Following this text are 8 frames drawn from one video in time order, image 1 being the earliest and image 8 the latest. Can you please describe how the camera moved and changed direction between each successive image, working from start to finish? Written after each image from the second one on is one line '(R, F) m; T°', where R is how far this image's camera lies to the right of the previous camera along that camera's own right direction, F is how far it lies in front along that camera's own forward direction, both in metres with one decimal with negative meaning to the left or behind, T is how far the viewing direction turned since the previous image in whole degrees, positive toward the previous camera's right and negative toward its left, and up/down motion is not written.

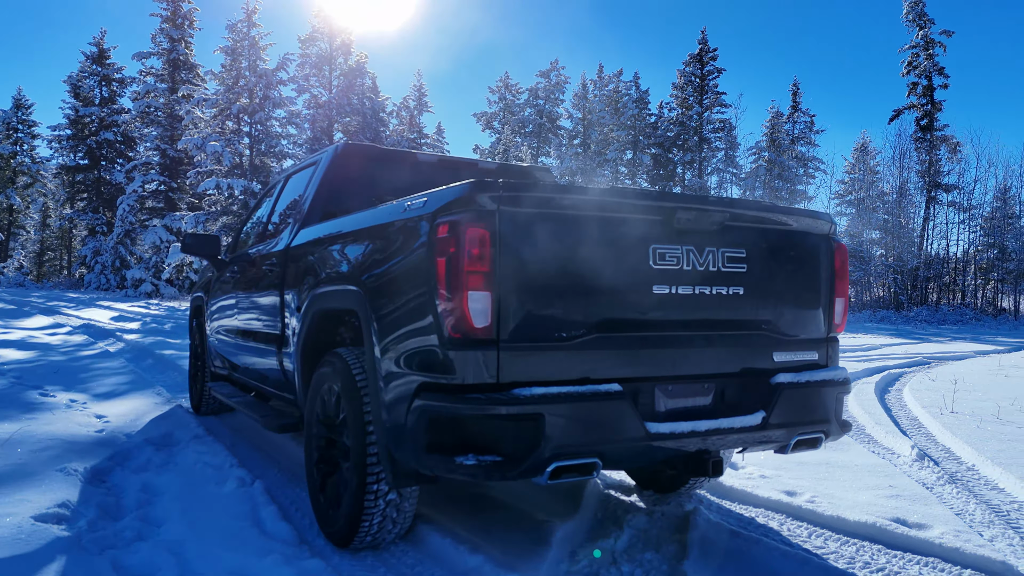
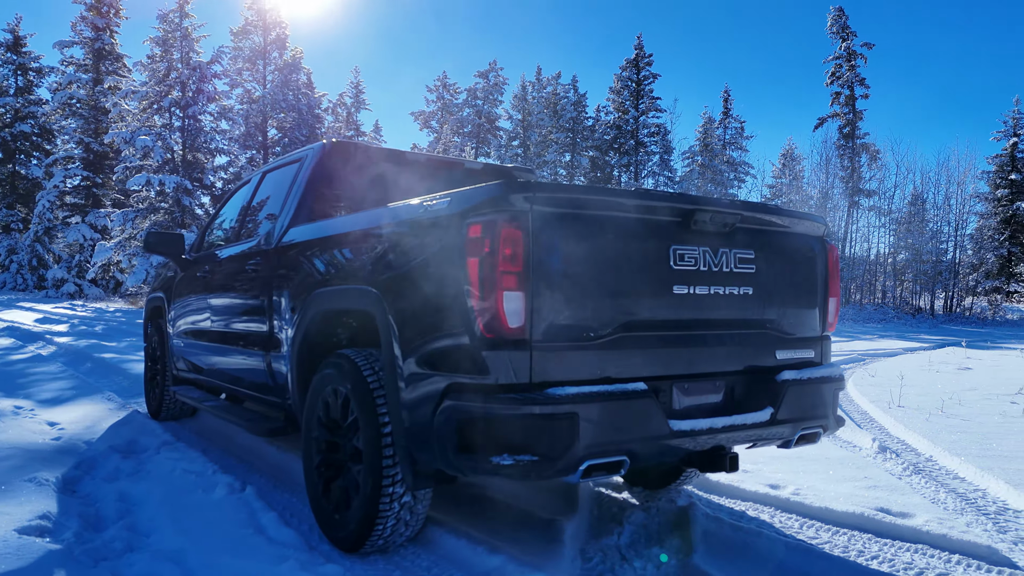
(-0.3, 0.0) m; +5°
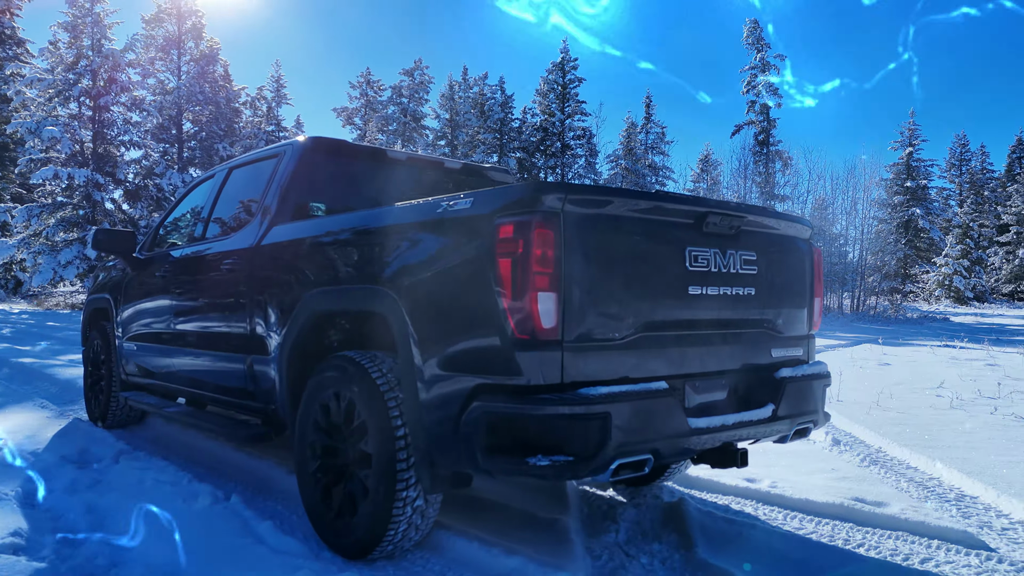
(-0.3, 0.0) m; +6°
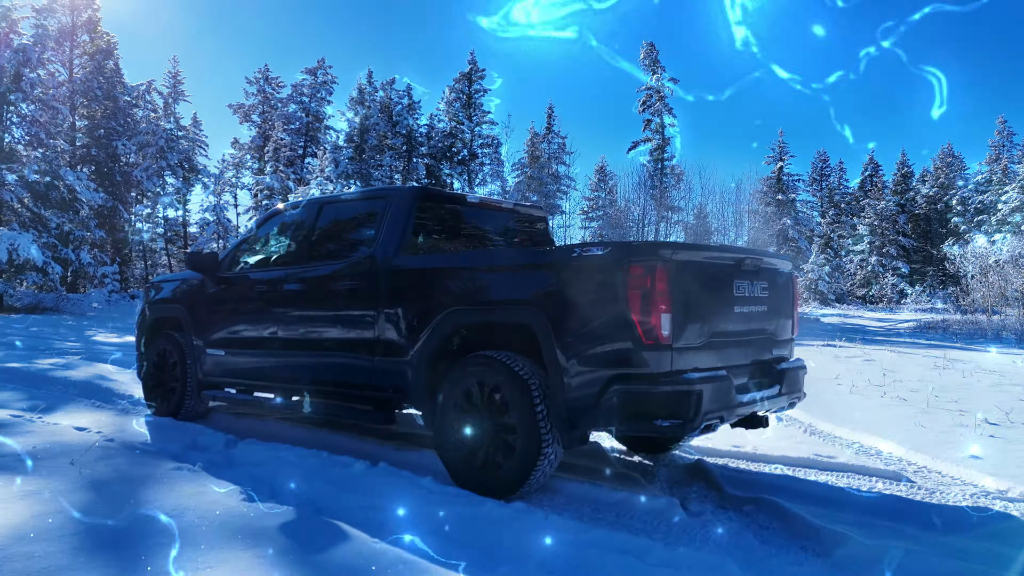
(-1.0, -0.9) m; +8°
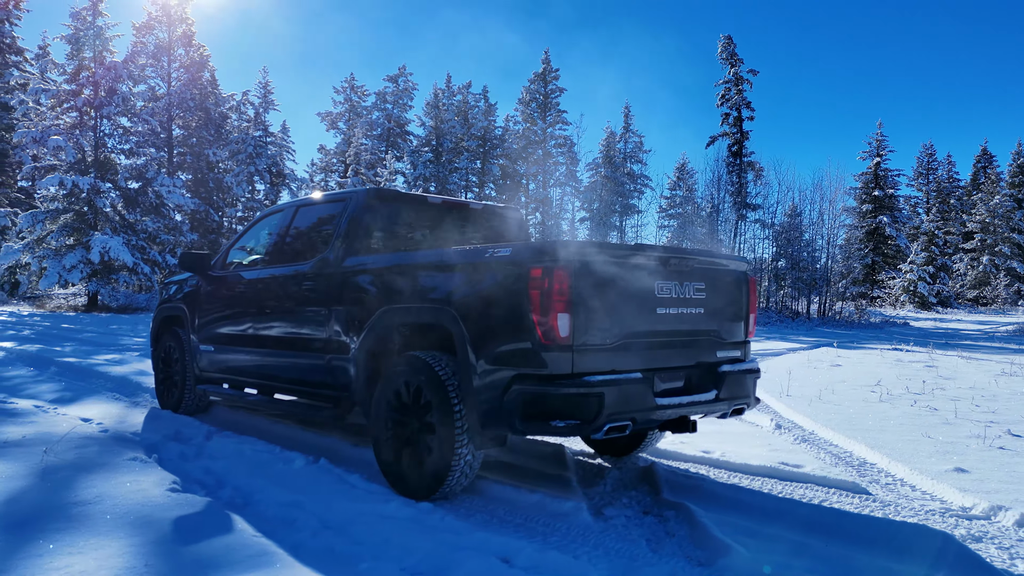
(+0.8, +0.1) m; -5°
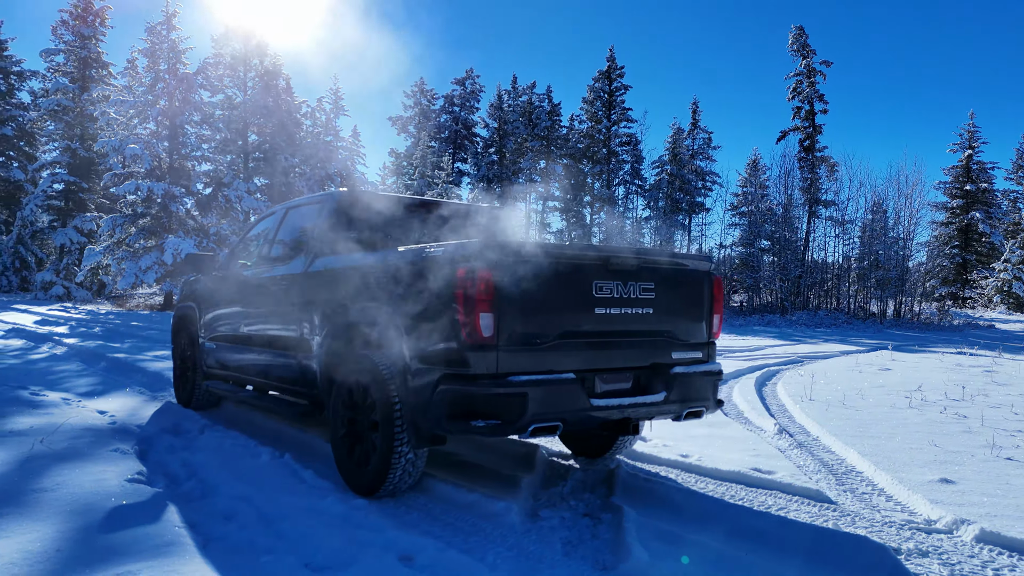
(+0.6, 0.0) m; -5°
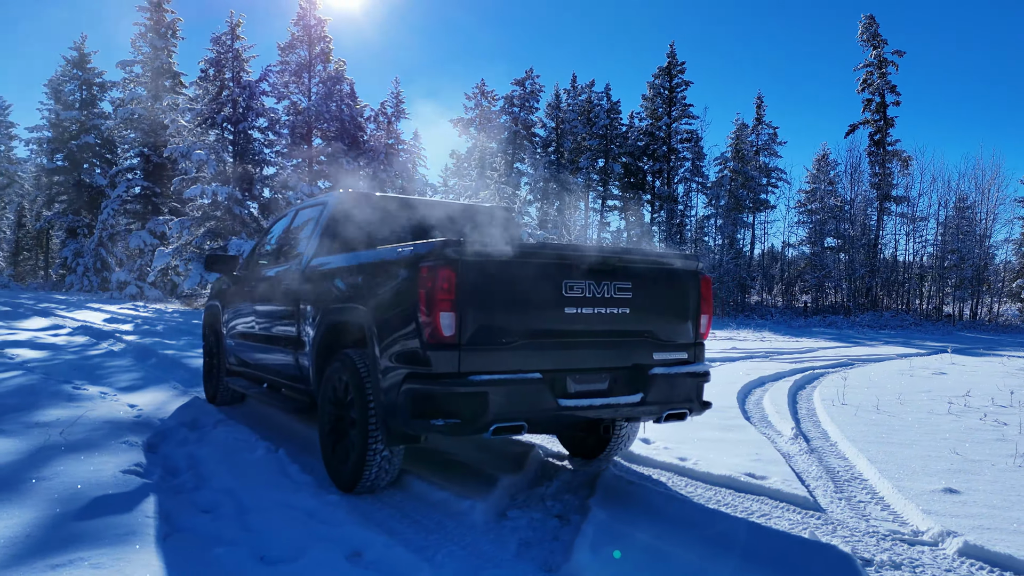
(+0.4, 0.0) m; -5°
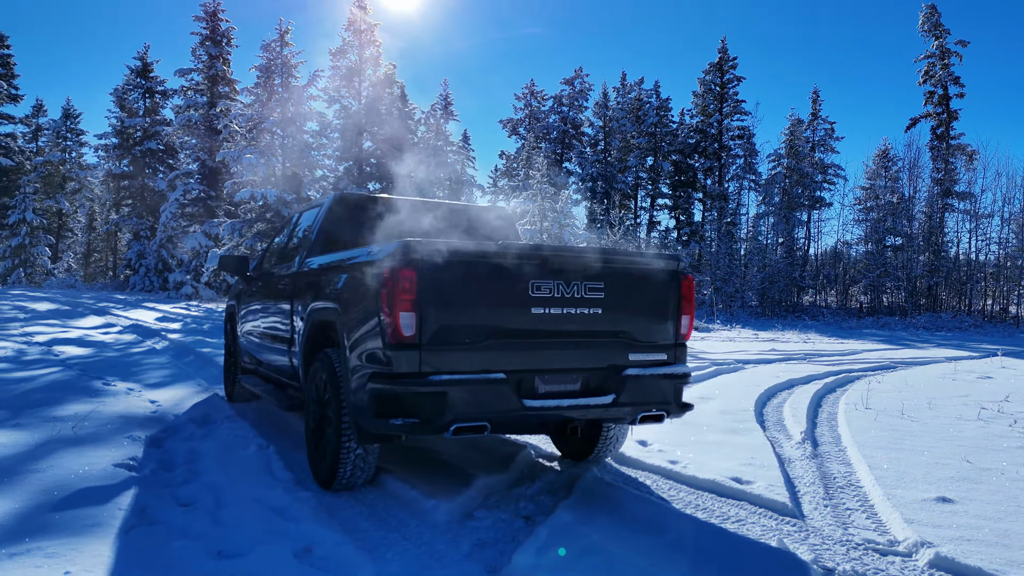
(+0.4, 0.0) m; -4°
